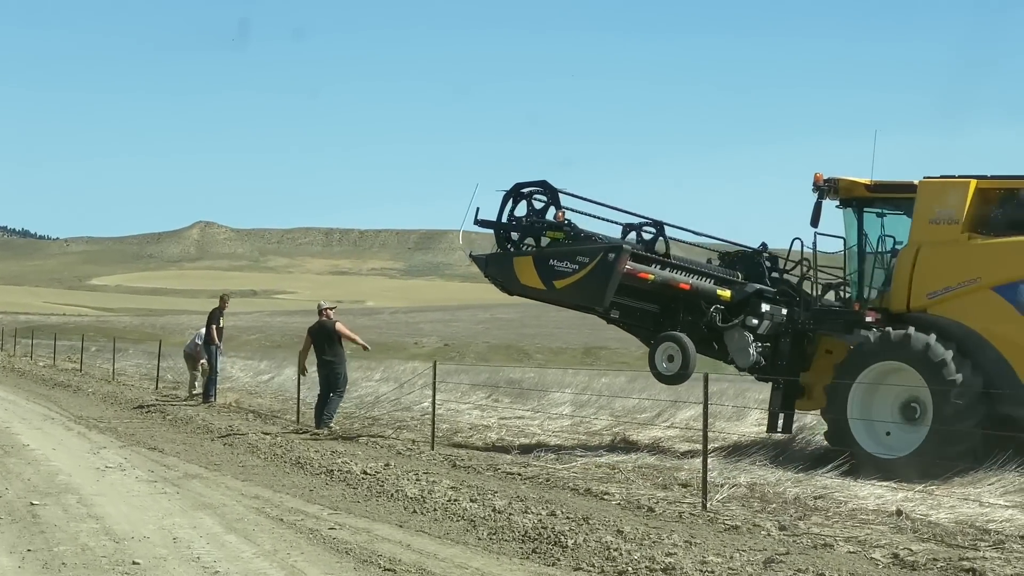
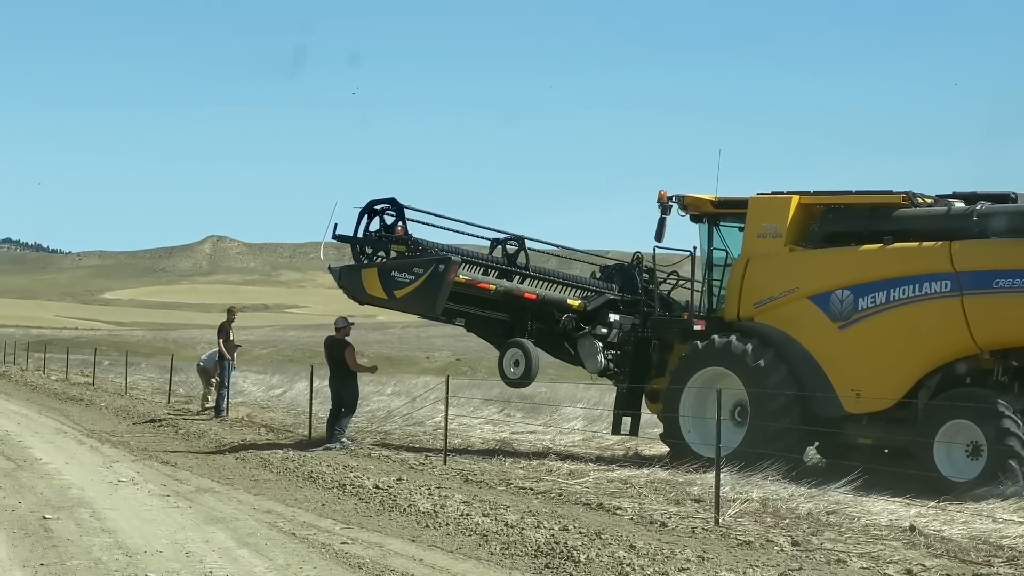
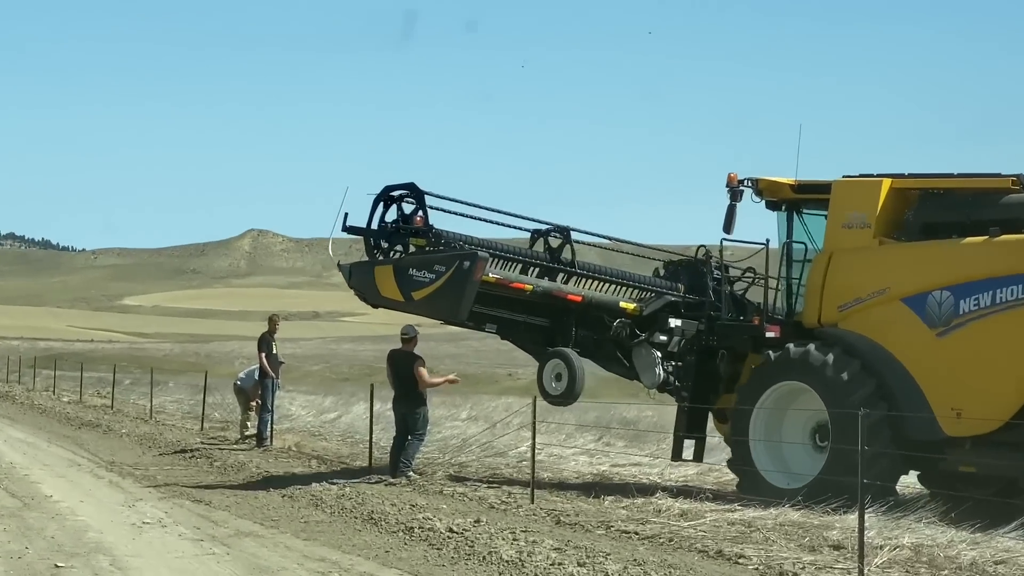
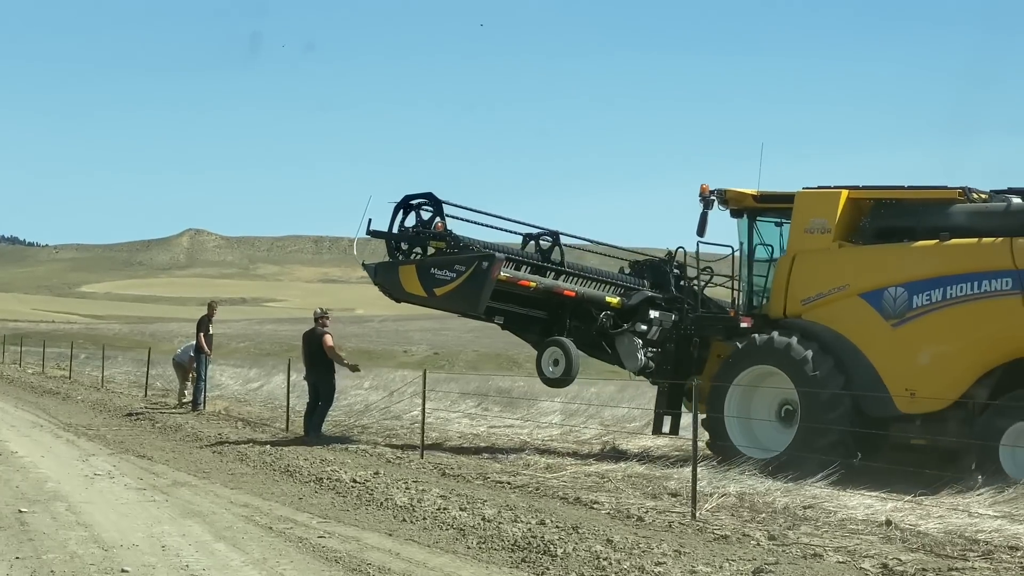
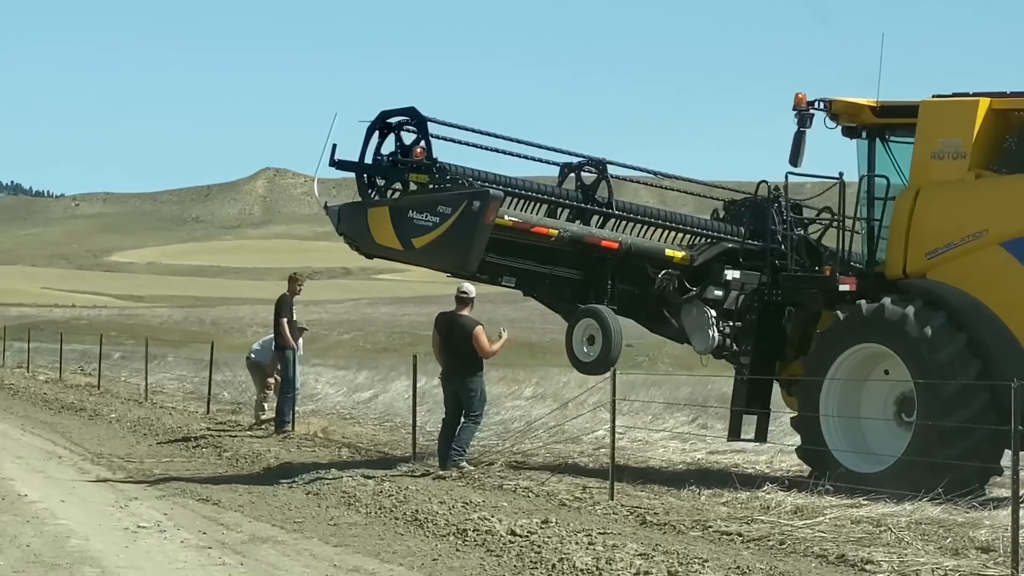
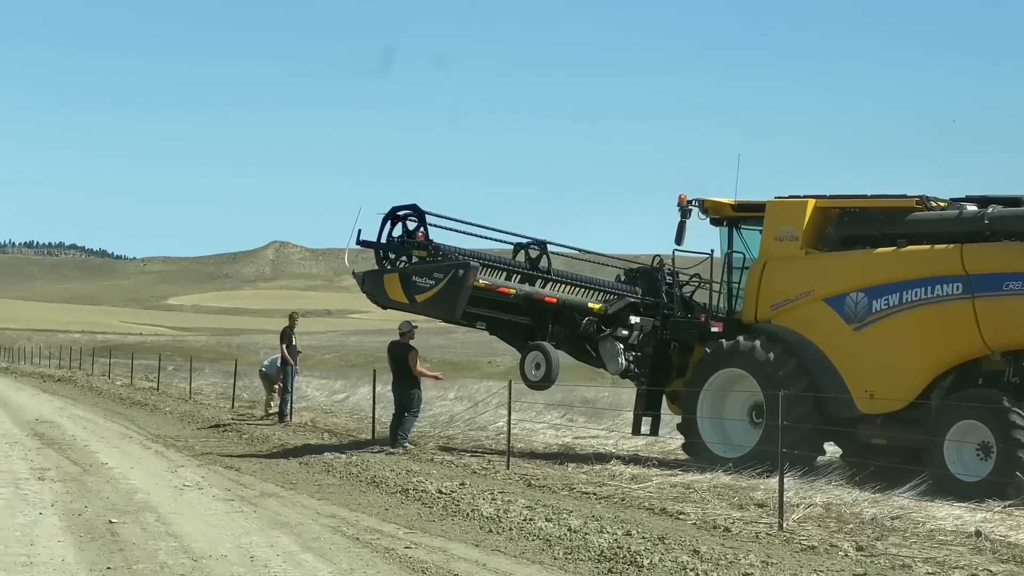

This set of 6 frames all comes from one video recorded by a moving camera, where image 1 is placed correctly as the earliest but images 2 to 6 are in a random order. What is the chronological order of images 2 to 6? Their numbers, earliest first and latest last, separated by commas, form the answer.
4, 2, 6, 3, 5
